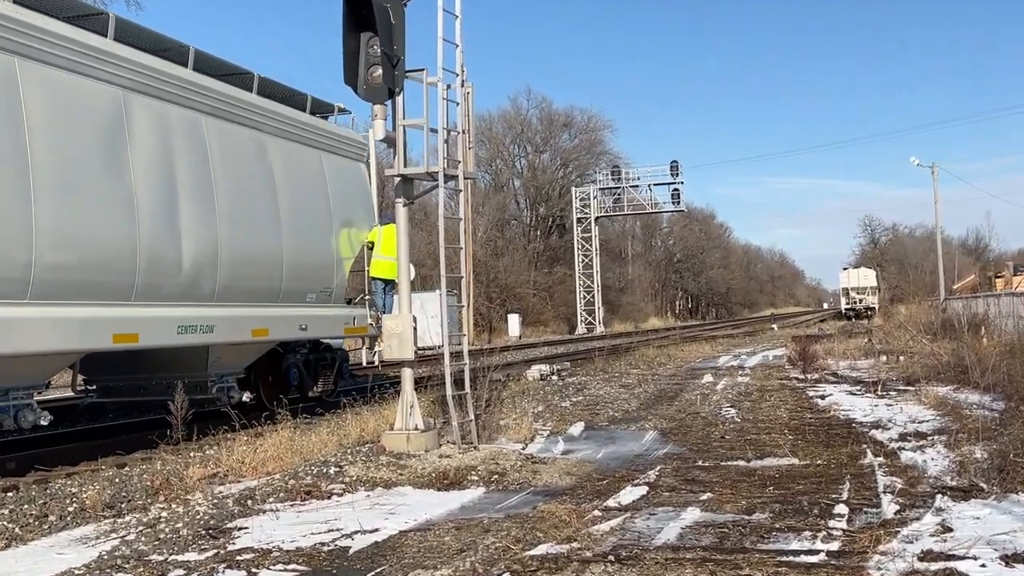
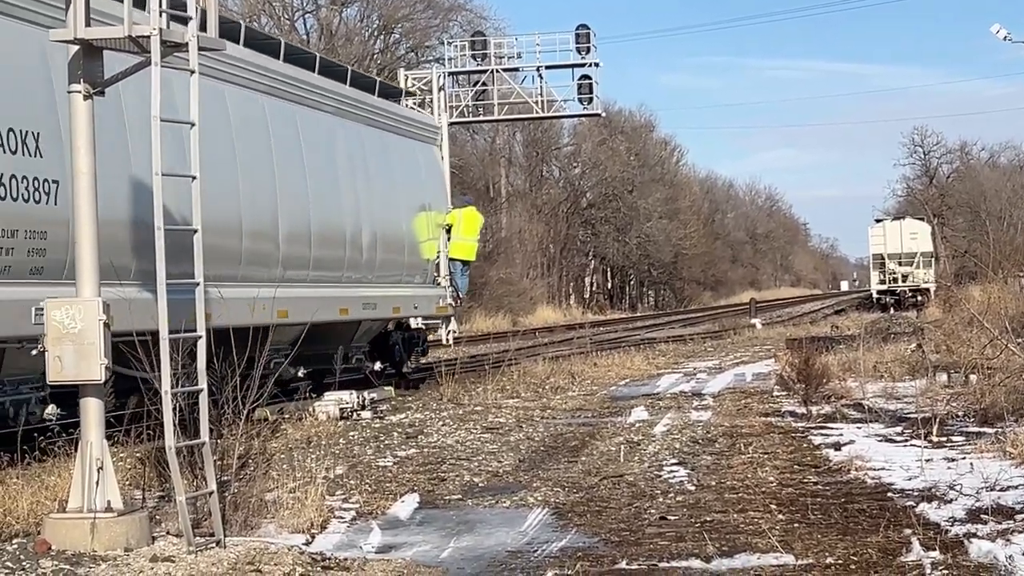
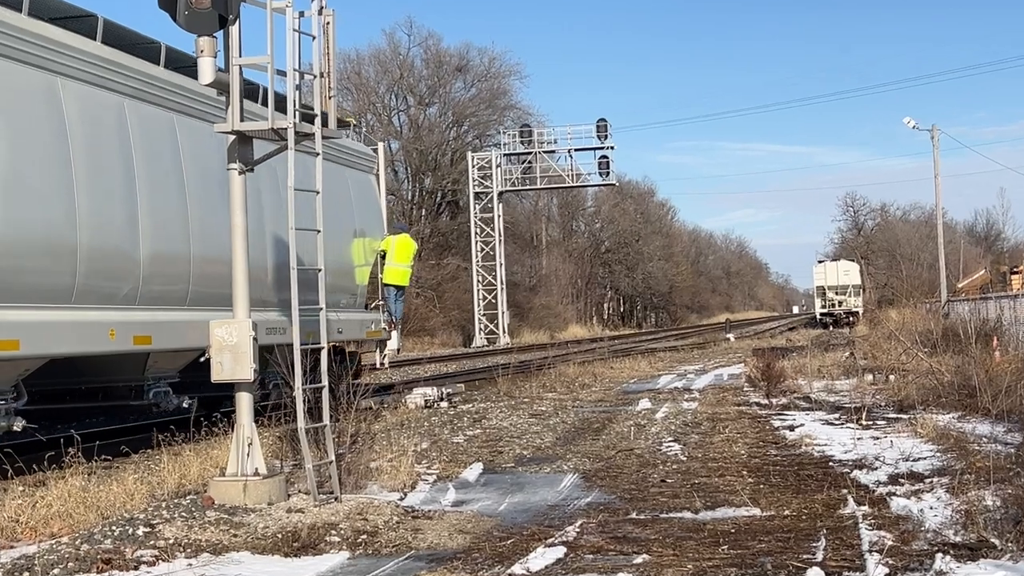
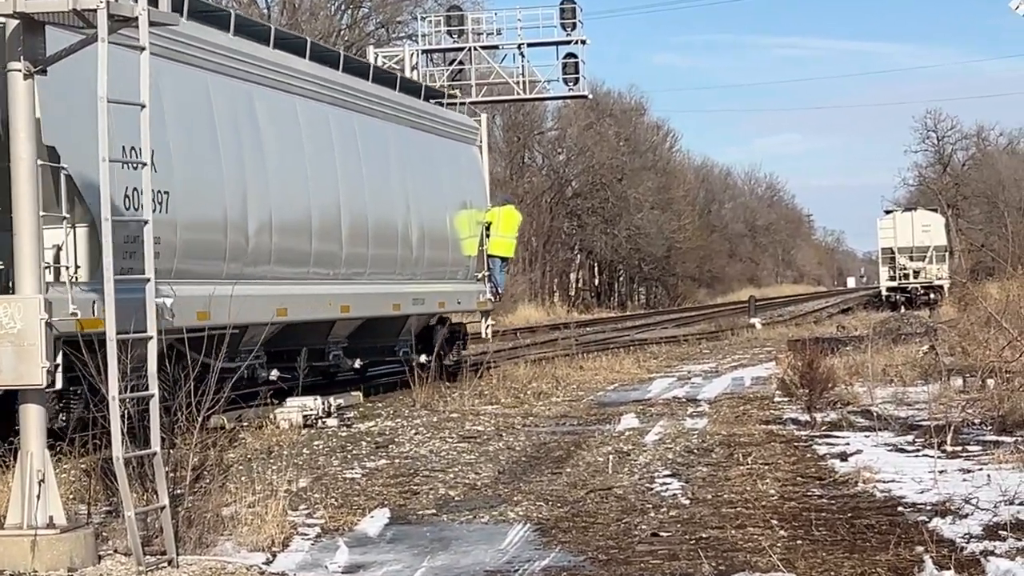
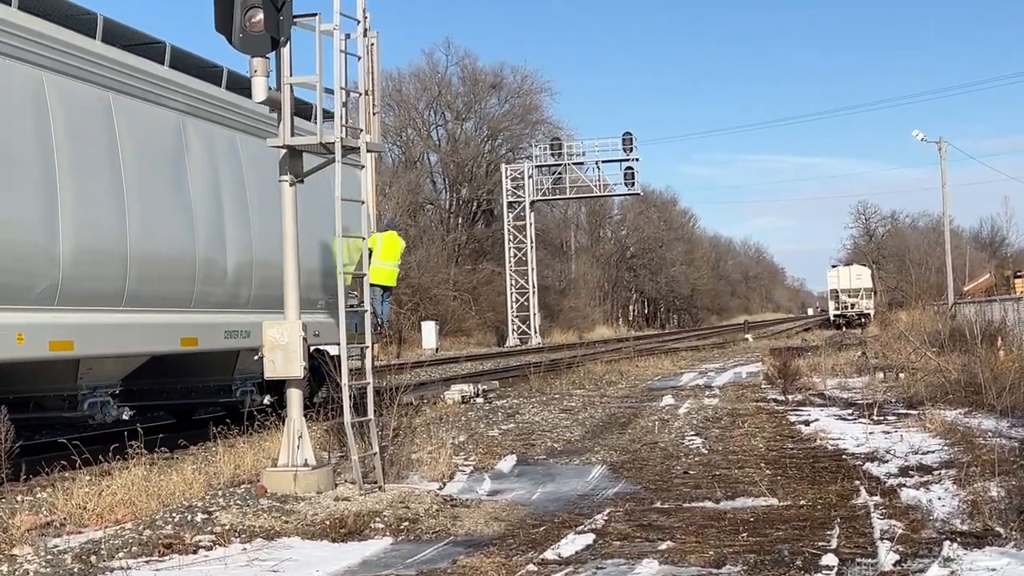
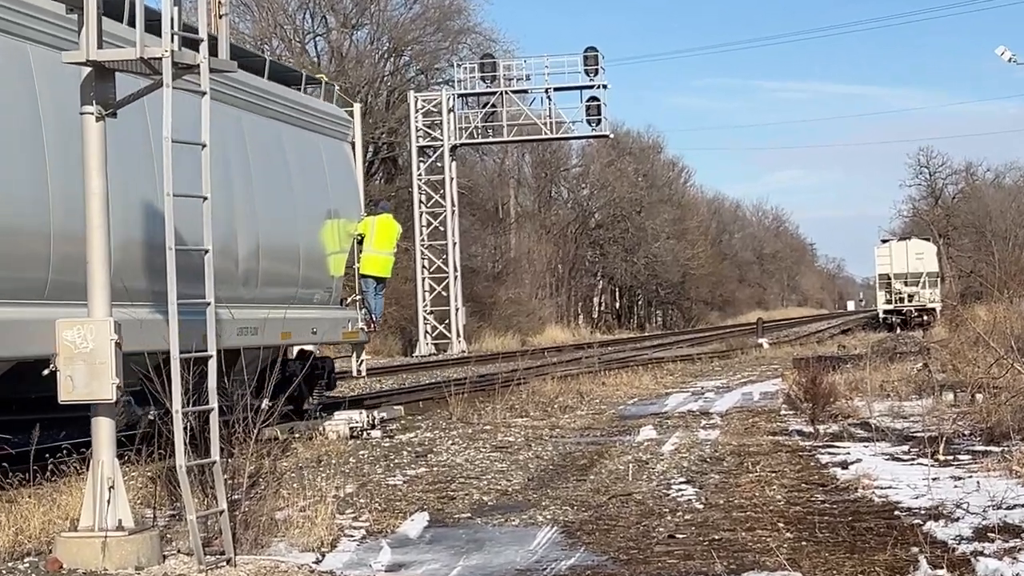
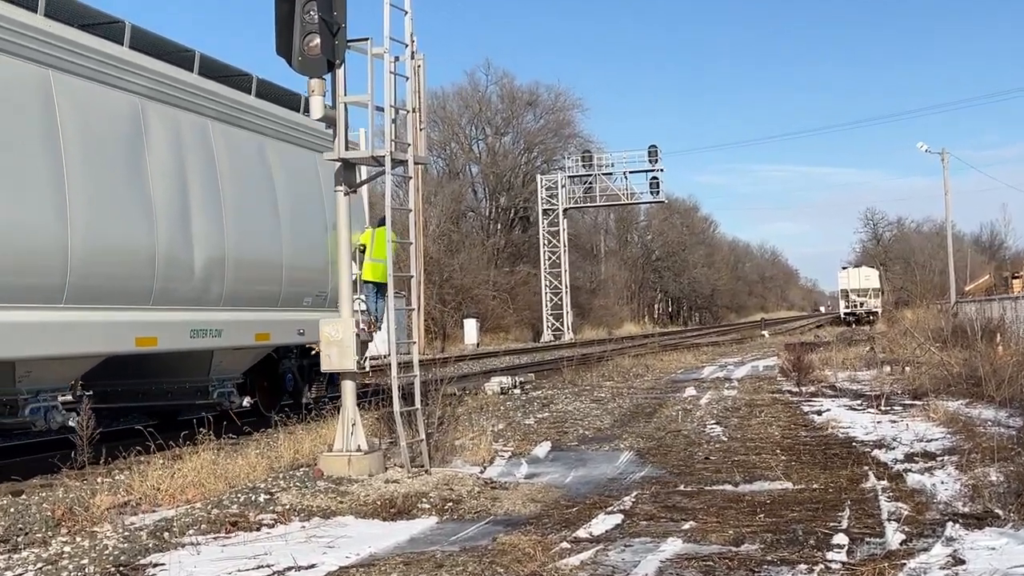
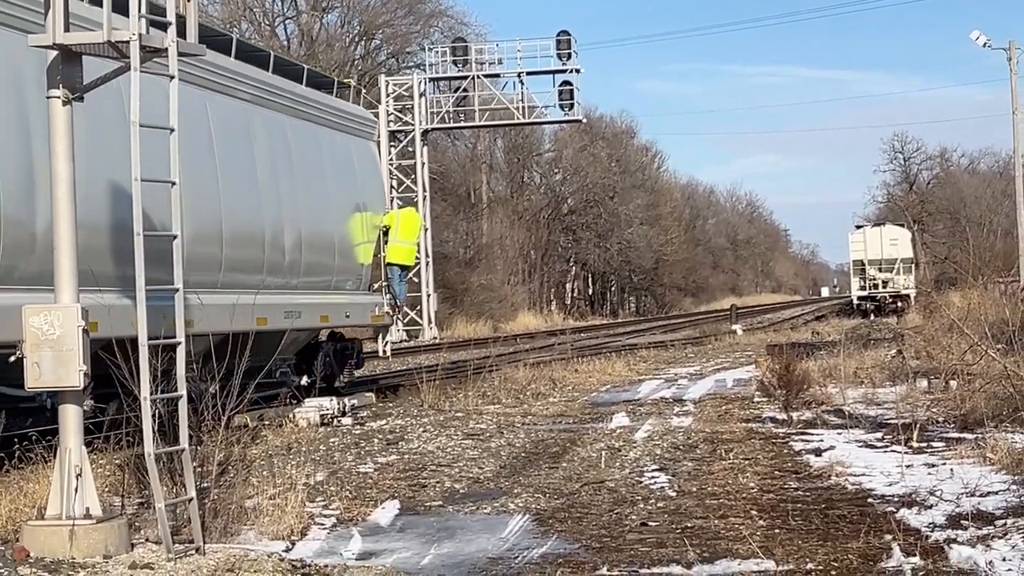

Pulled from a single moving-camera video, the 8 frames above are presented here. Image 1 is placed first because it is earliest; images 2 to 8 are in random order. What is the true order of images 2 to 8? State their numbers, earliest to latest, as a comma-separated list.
7, 5, 3, 6, 8, 2, 4
